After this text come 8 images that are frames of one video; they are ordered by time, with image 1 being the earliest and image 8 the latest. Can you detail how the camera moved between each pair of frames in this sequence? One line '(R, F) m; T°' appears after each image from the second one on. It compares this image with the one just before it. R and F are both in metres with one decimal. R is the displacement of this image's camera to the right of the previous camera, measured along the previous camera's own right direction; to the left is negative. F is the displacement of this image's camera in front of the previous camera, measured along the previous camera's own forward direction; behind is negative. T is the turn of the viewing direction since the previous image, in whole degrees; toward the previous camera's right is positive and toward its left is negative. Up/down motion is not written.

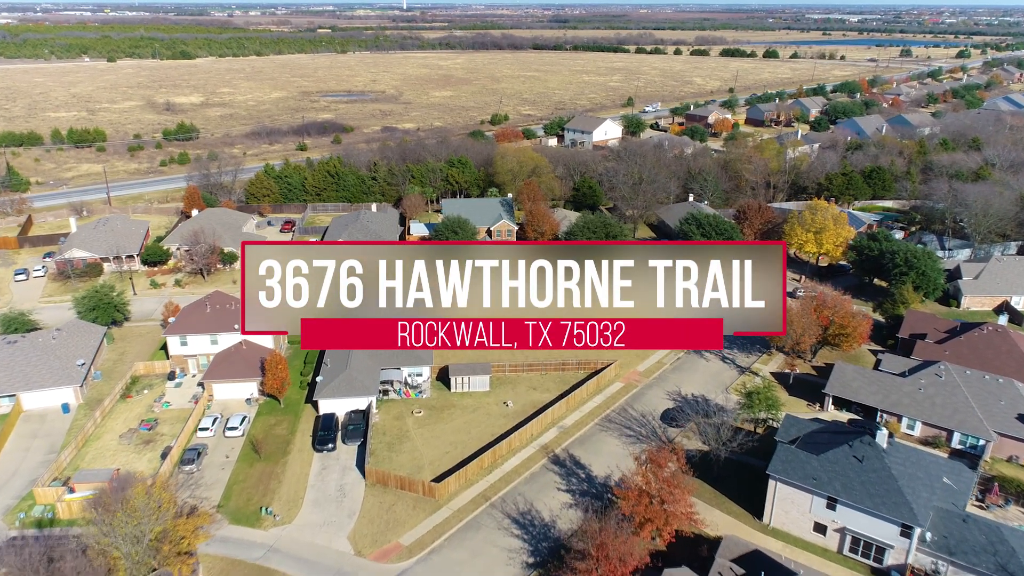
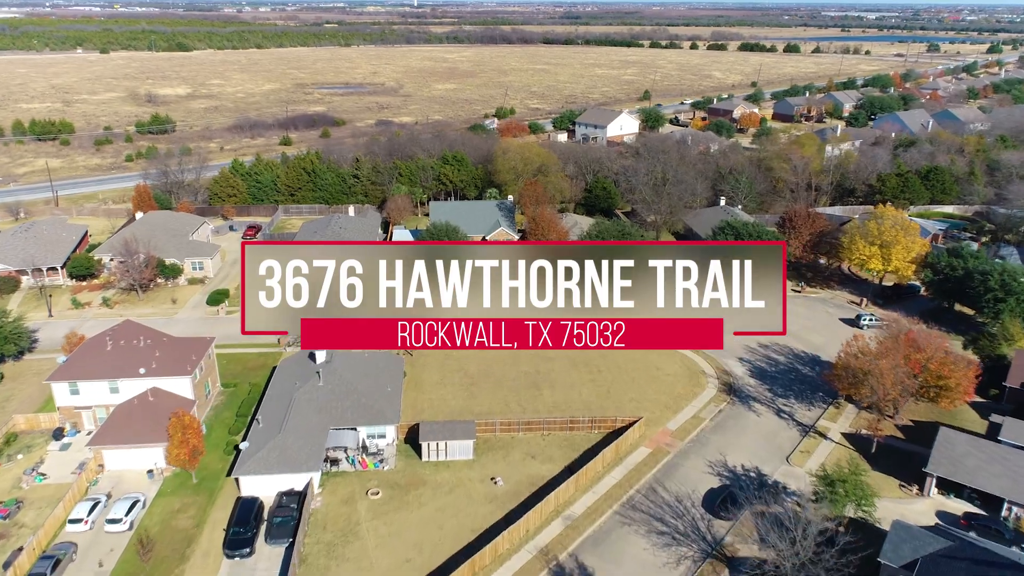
(+0.8, +12.0) m; -1°
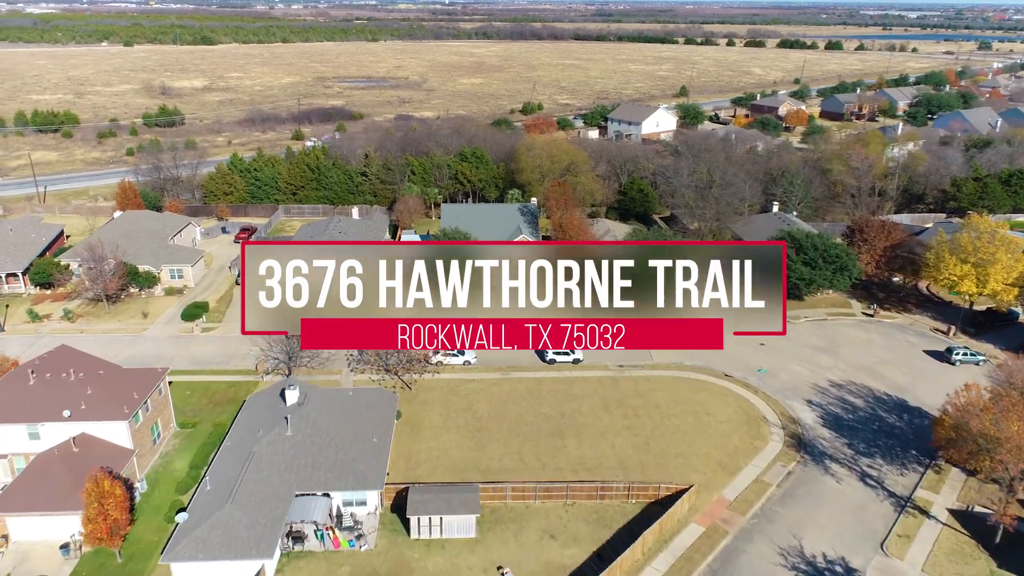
(+0.4, +8.1) m; -2°
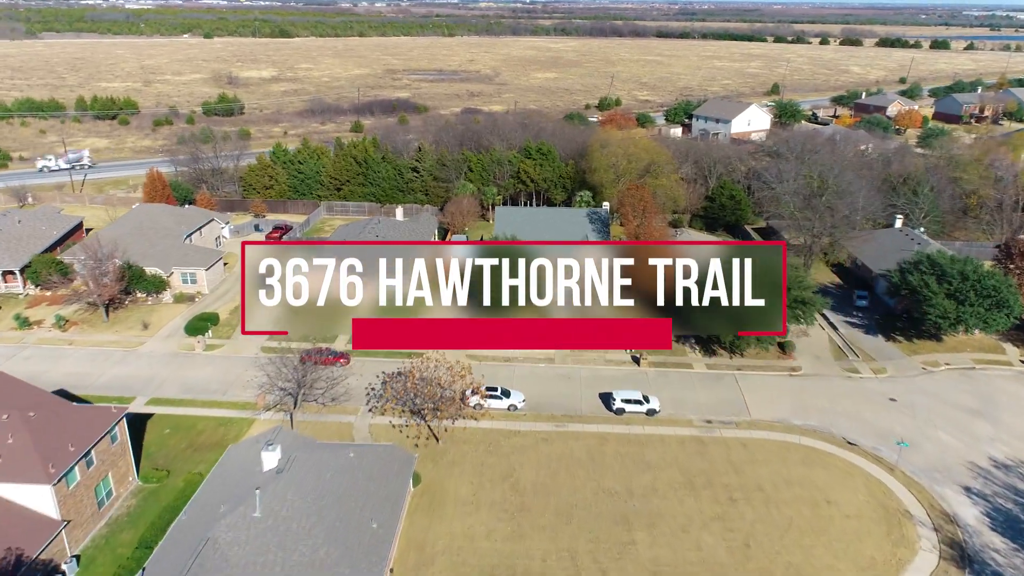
(+0.4, +8.8) m; -5°
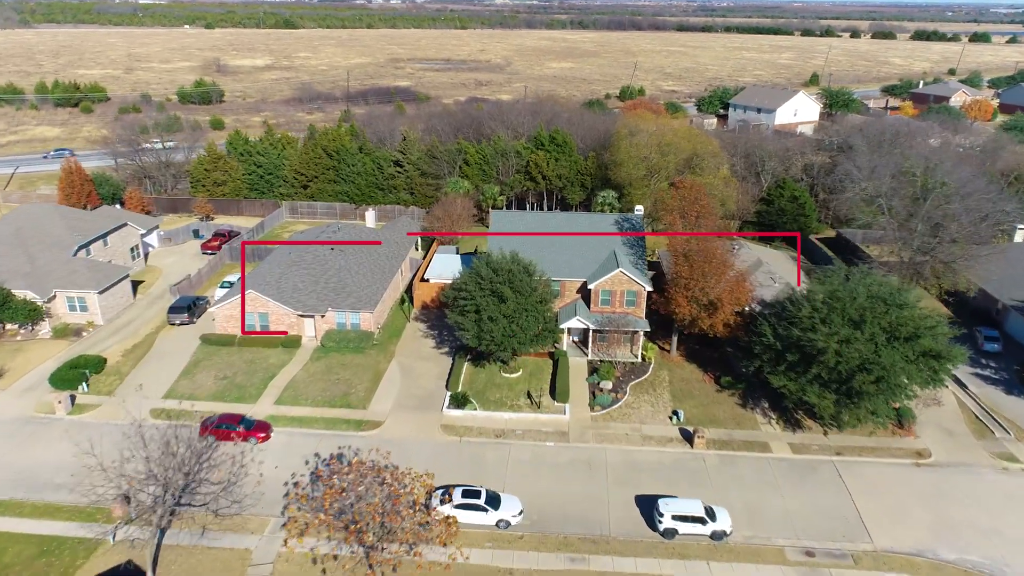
(+0.6, +12.2) m; -1°
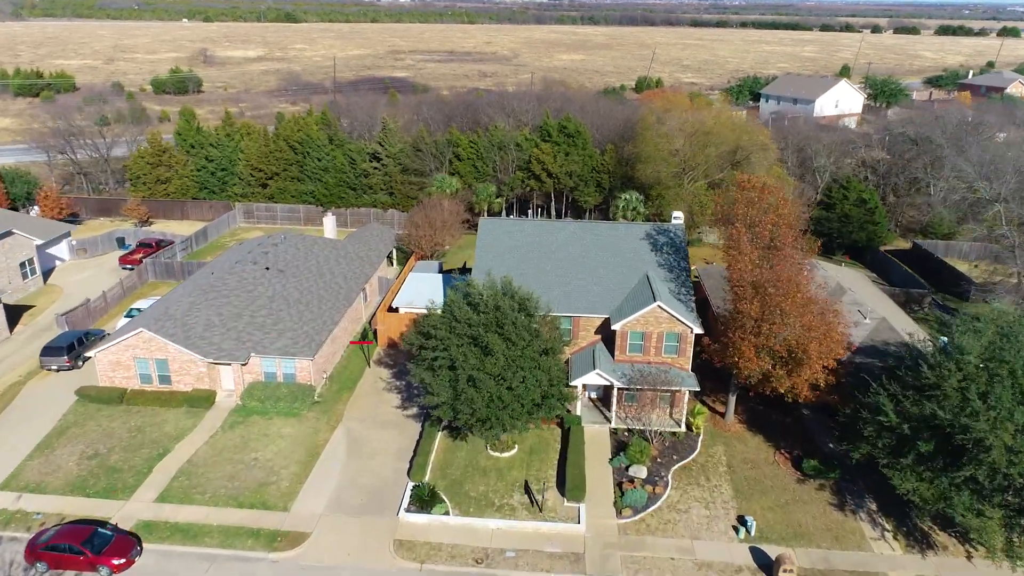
(+0.5, +9.1) m; -1°
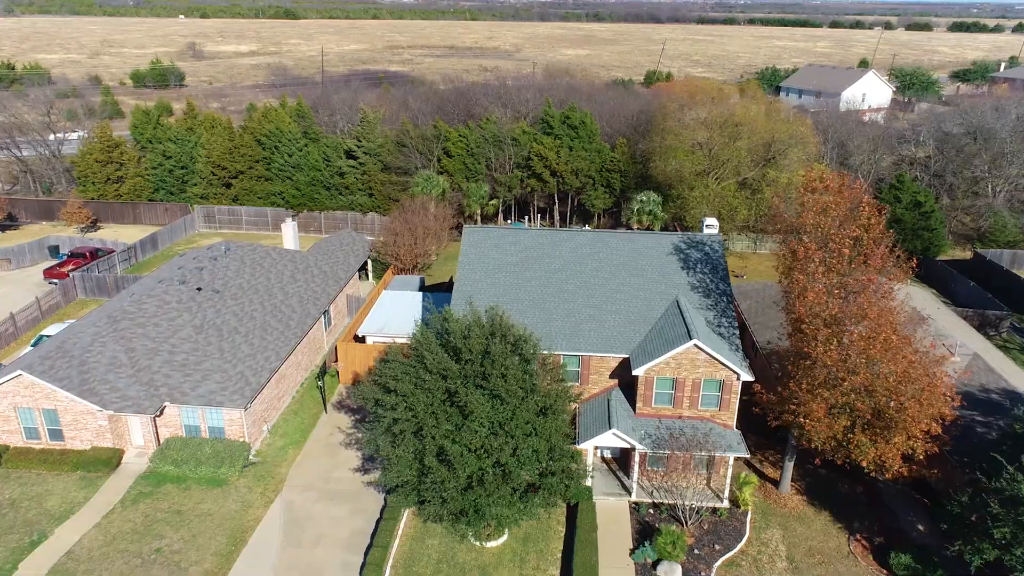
(+0.3, +5.3) m; 0°
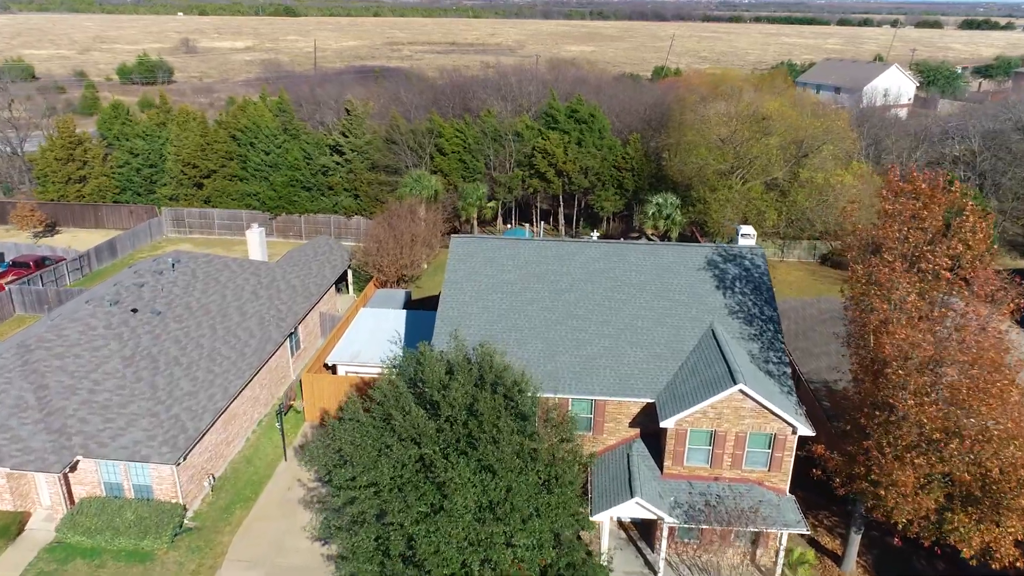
(+0.1, +3.6) m; 0°
